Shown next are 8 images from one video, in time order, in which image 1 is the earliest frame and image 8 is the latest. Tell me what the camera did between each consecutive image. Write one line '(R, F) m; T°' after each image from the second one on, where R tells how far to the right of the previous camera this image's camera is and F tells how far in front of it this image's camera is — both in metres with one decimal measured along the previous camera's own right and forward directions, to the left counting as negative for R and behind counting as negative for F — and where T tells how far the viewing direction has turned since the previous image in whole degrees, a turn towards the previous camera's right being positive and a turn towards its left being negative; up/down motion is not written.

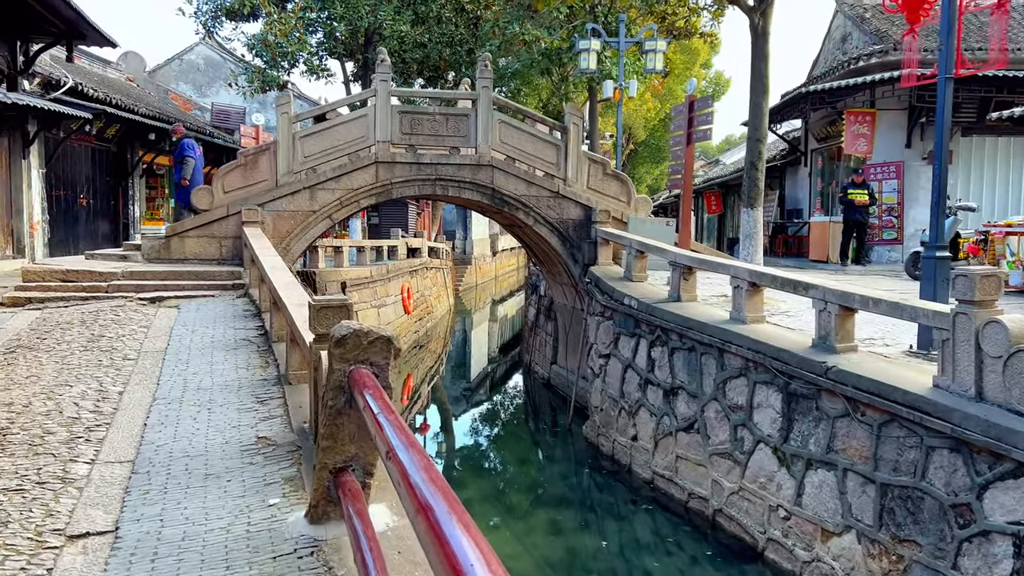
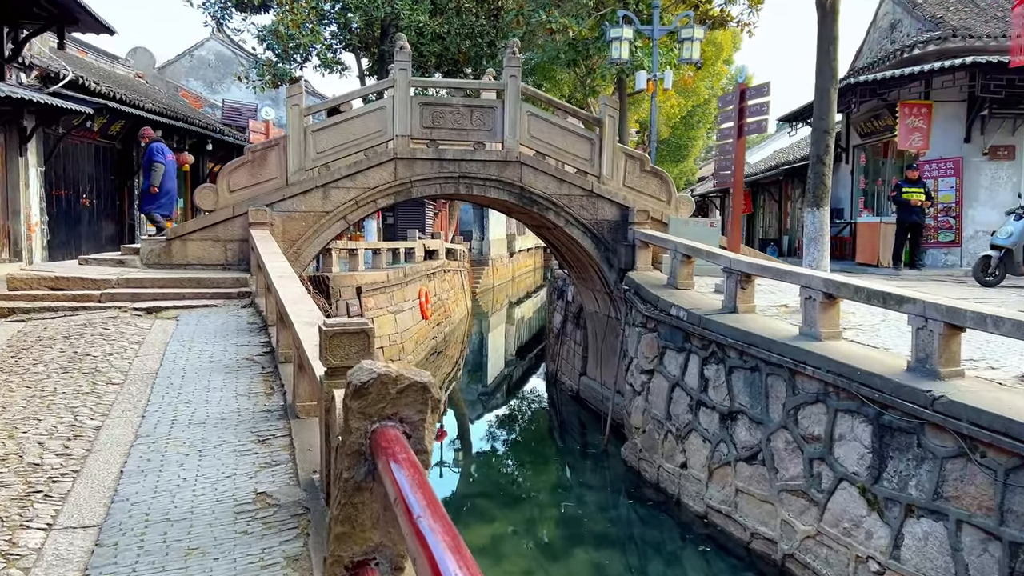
(-0.2, +0.8) m; -1°
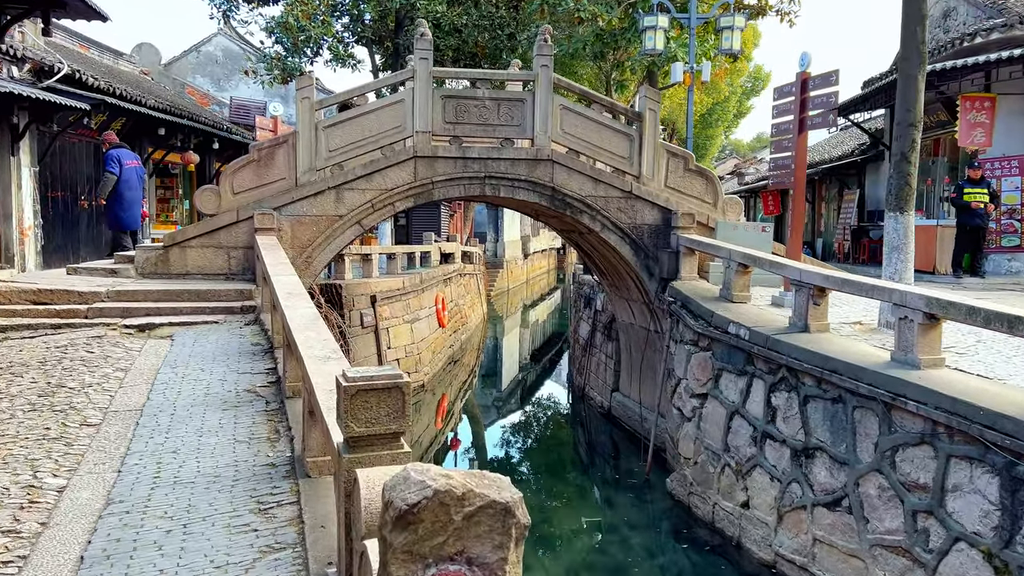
(-0.2, +0.8) m; -1°
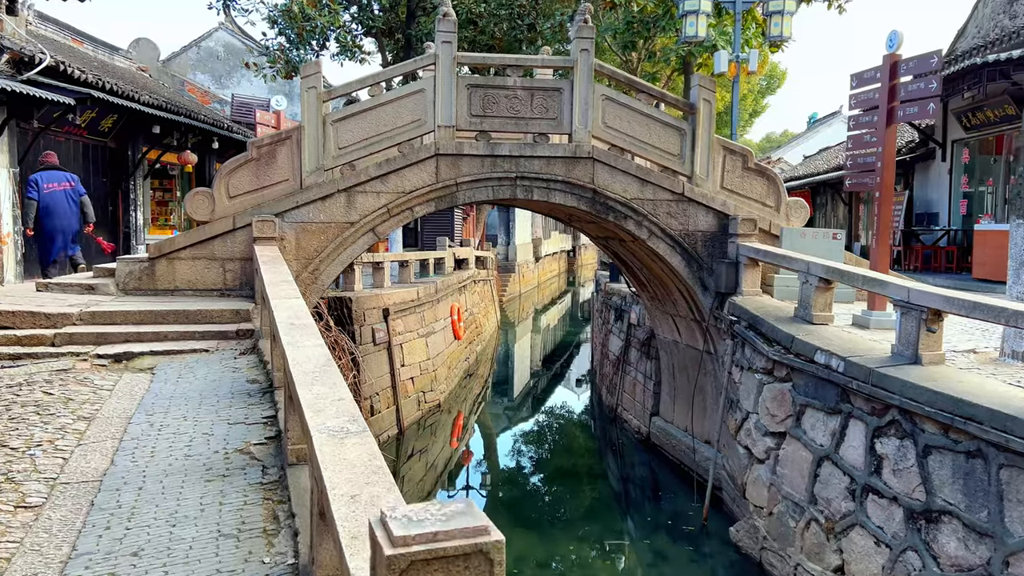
(-0.3, +1.0) m; 0°
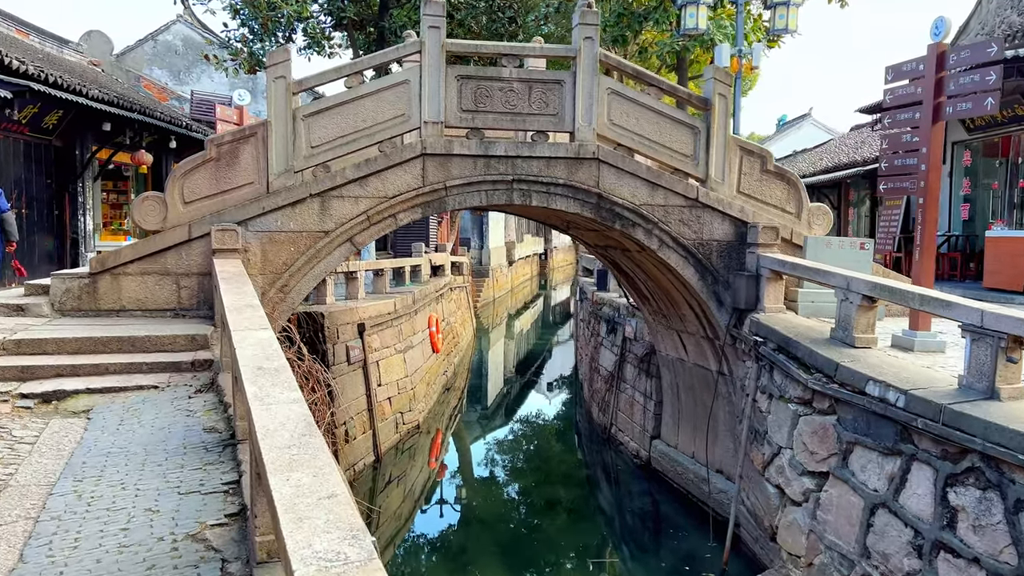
(-0.2, +0.8) m; +2°
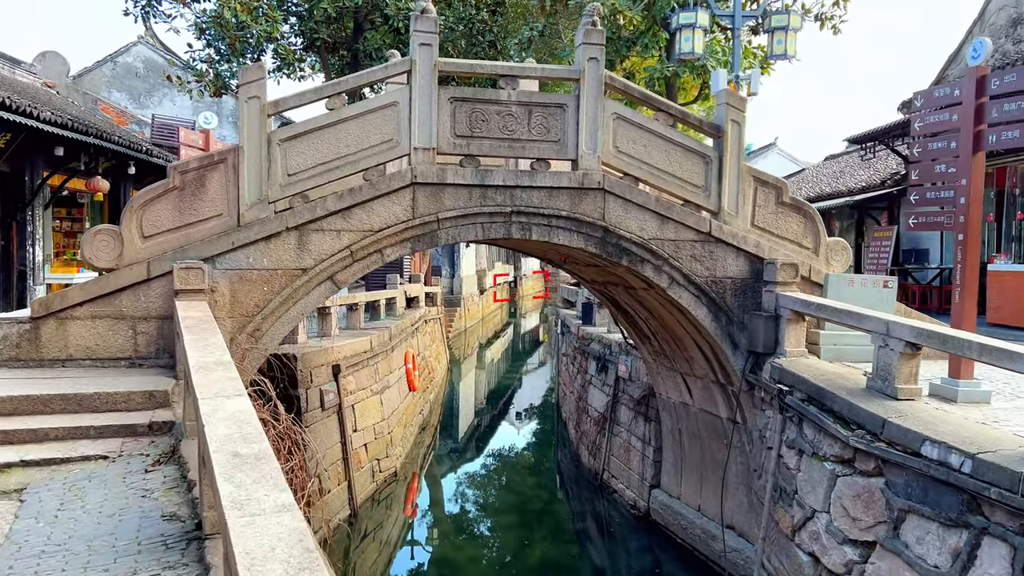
(-0.2, +0.6) m; +2°
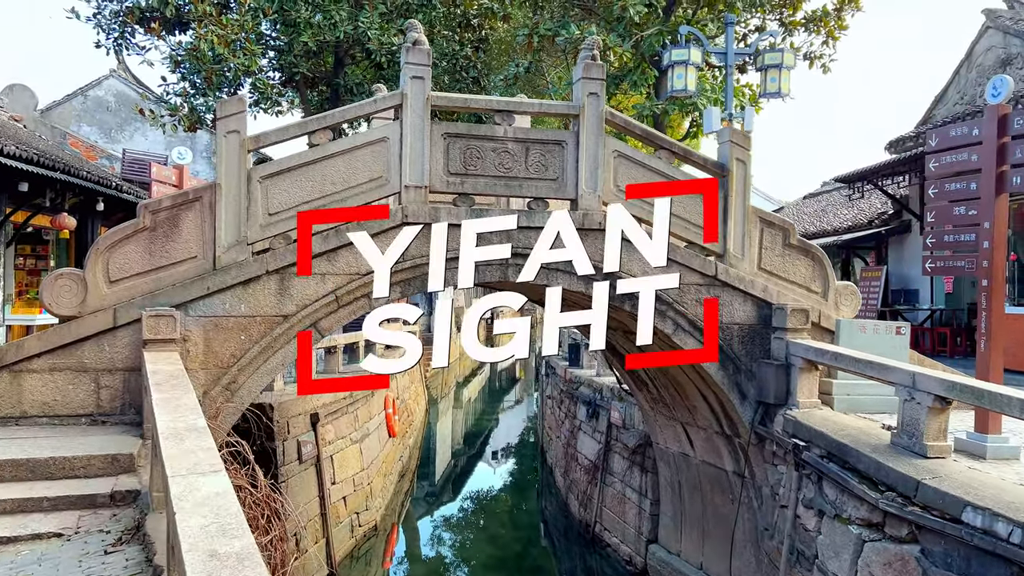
(-0.2, +0.4) m; +2°
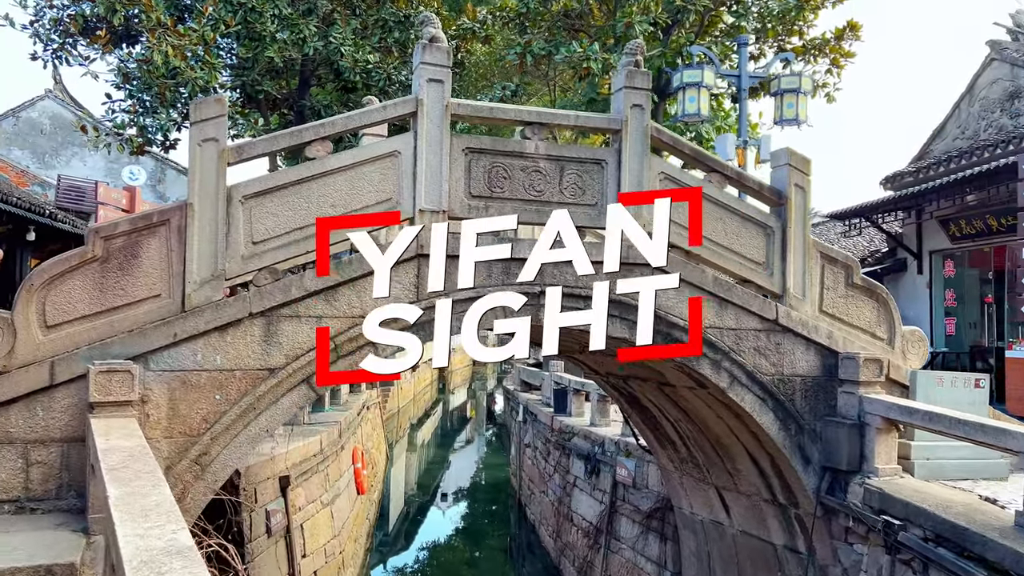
(-0.5, +0.9) m; +4°
